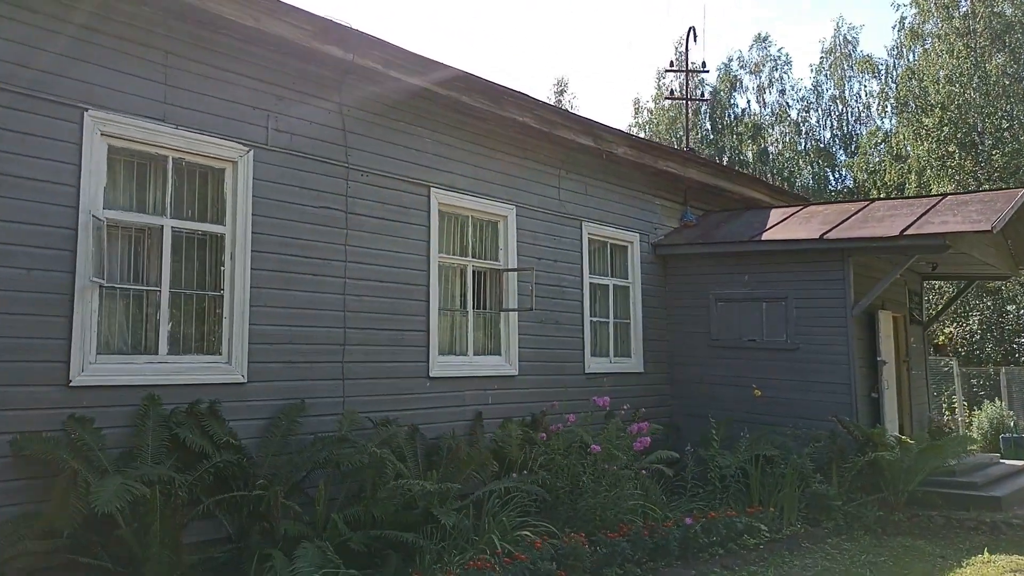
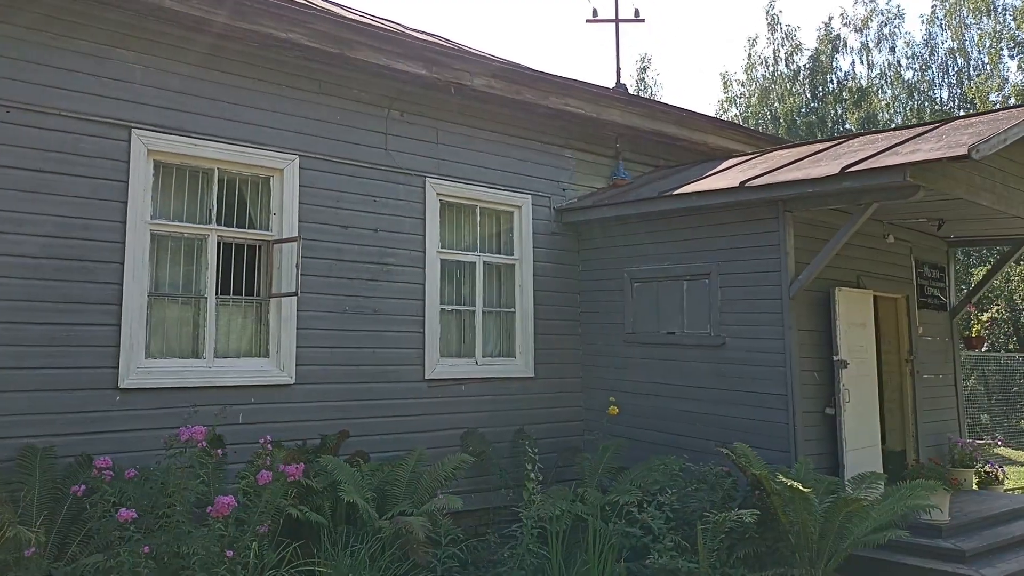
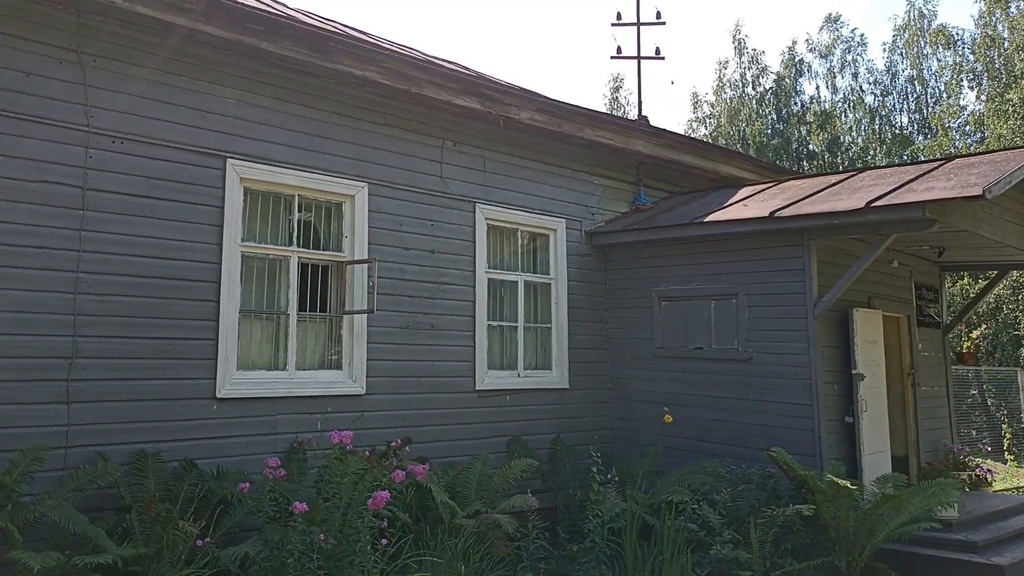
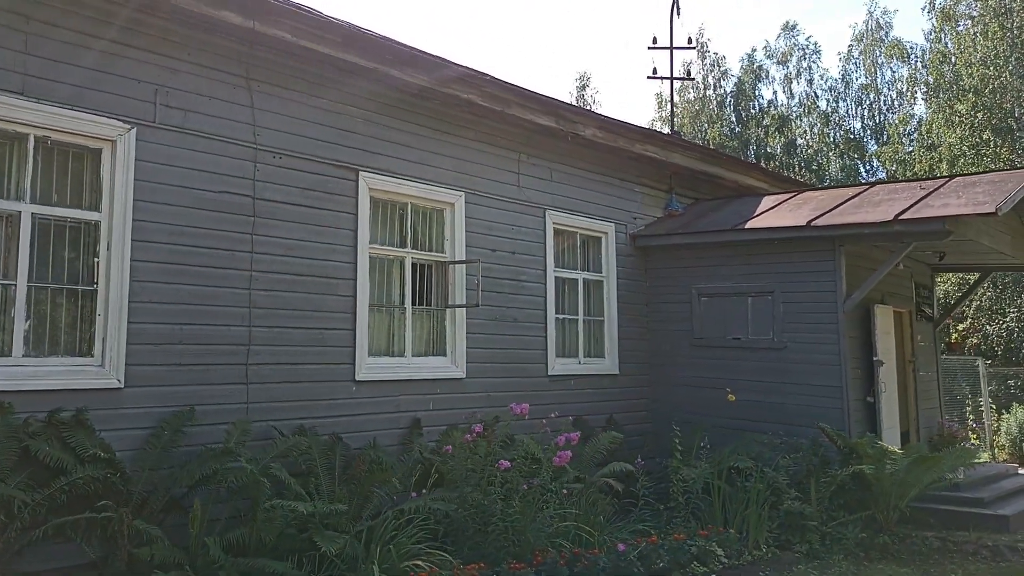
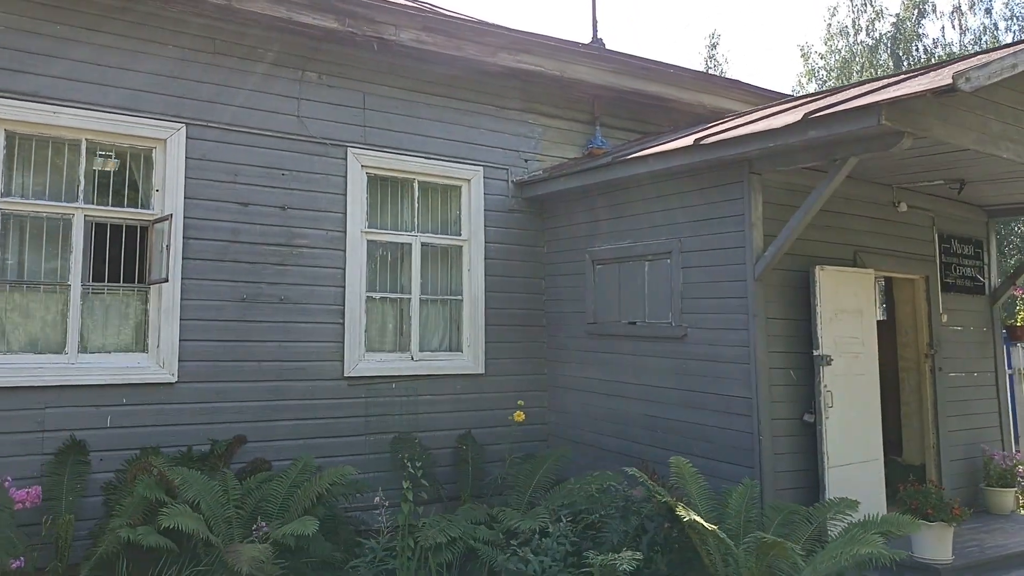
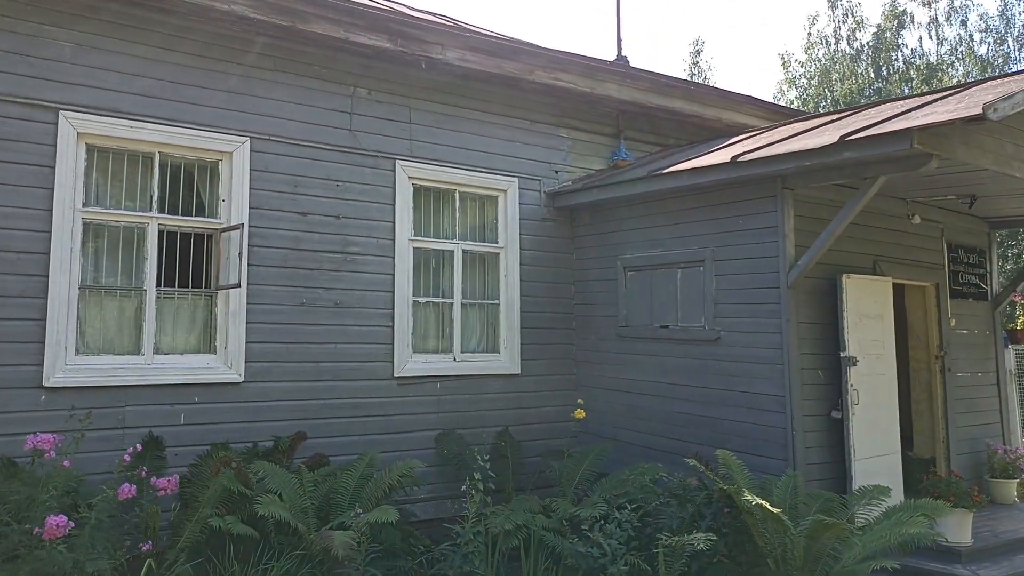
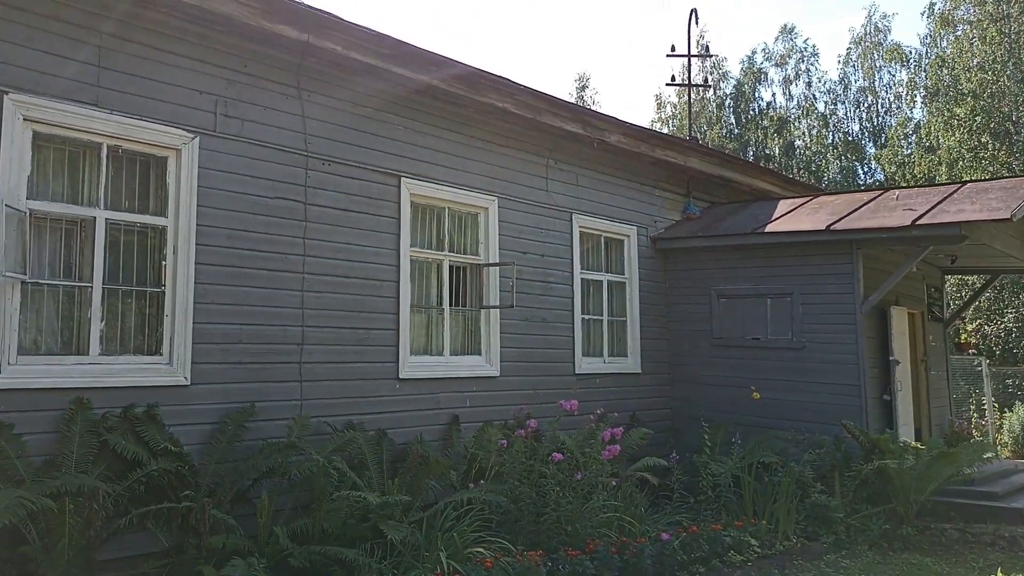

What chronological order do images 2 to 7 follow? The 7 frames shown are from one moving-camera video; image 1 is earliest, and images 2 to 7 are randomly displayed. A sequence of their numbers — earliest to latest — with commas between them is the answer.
7, 4, 3, 2, 6, 5
